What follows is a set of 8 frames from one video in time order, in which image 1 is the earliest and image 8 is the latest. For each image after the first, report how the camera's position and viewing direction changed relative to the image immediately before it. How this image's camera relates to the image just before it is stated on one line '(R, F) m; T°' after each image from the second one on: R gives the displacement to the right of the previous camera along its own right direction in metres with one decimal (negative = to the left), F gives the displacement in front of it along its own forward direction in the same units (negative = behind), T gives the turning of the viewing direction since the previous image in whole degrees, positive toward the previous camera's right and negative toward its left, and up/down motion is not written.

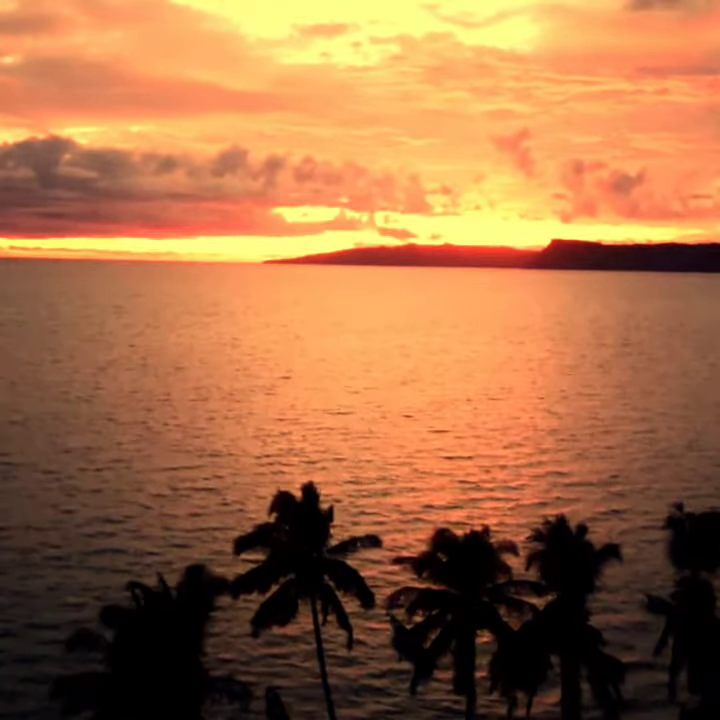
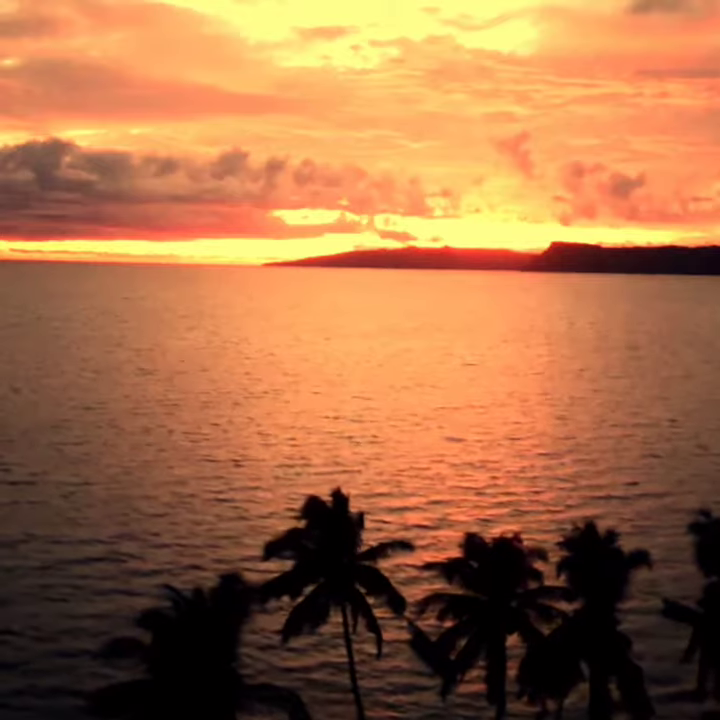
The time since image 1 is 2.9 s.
(-0.8, 0.0) m; 0°
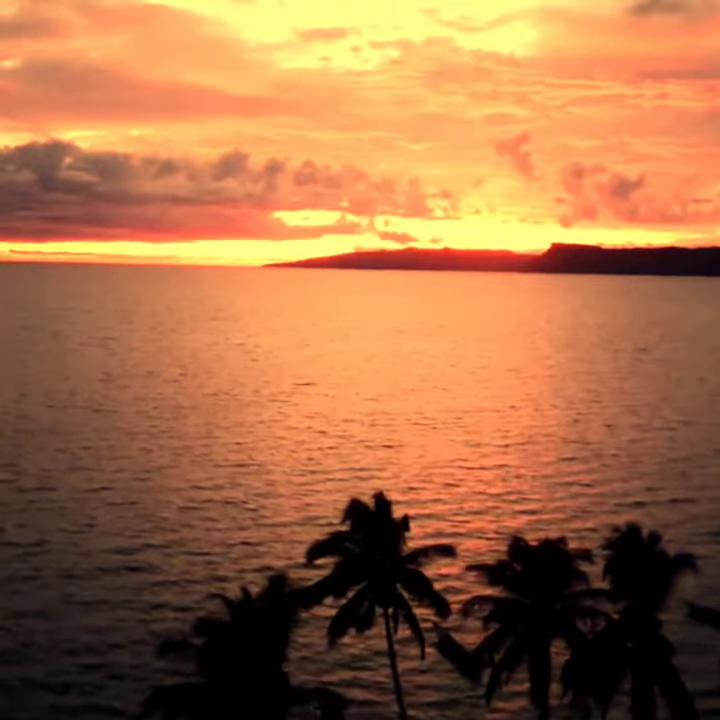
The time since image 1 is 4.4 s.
(-1.1, +0.1) m; 0°
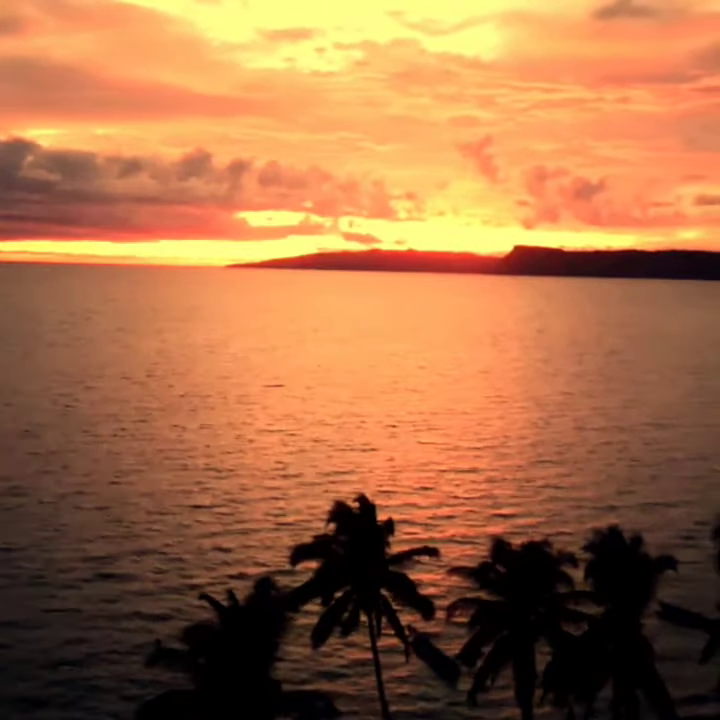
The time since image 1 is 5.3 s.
(-0.5, +0.1) m; +2°
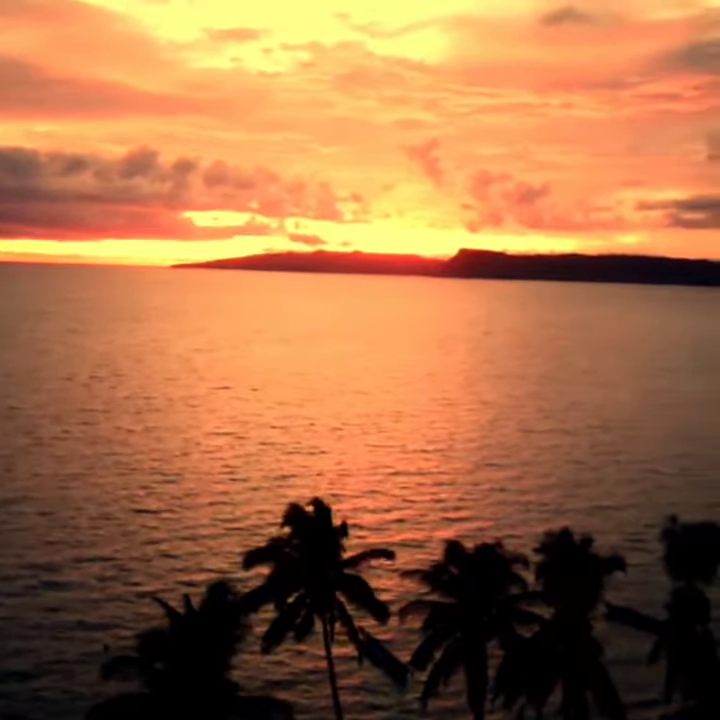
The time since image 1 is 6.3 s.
(-0.2, 0.0) m; +3°
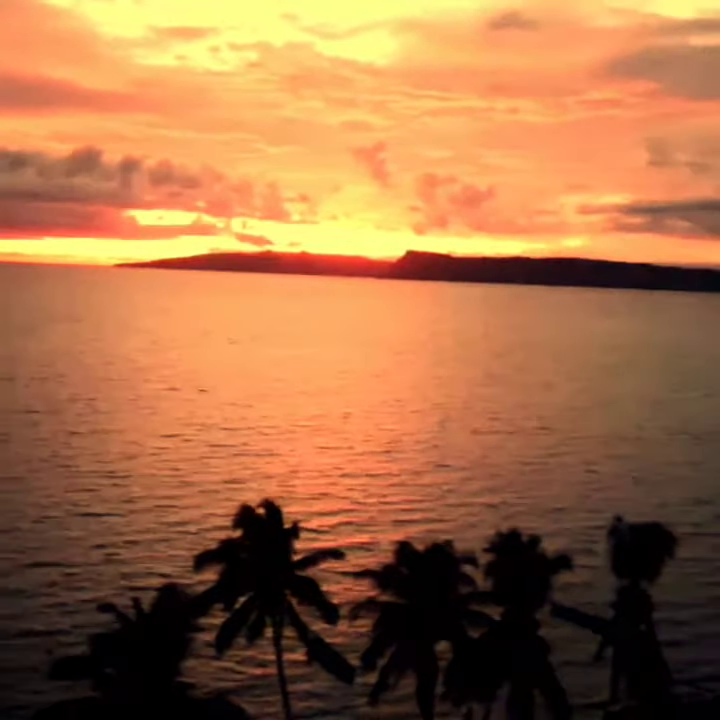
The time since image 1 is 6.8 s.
(-0.1, -0.1) m; +3°
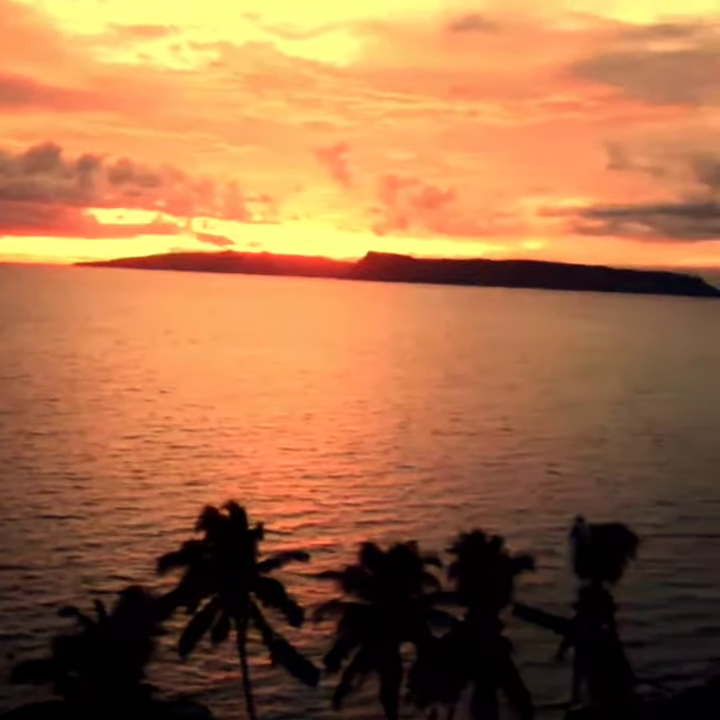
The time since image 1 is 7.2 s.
(-0.1, 0.0) m; +2°
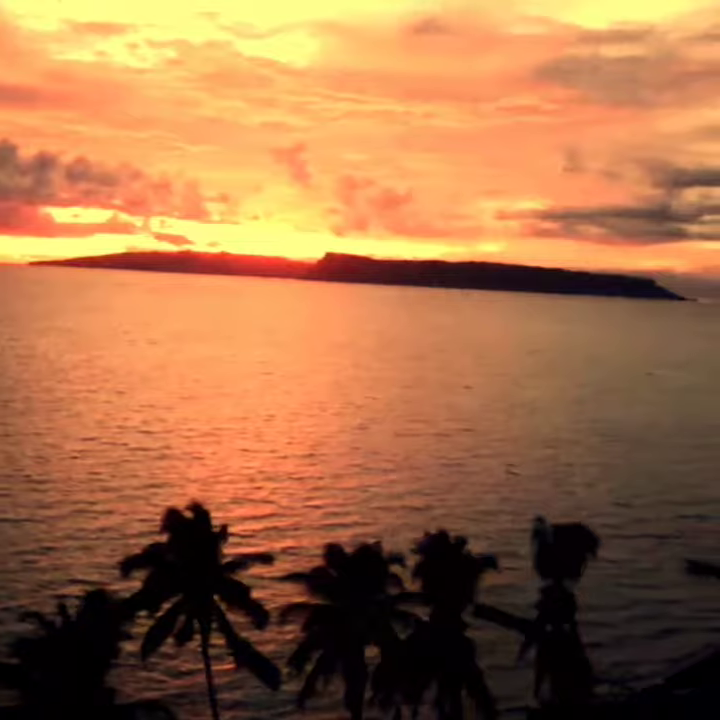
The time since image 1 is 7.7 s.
(-0.2, 0.0) m; +2°
